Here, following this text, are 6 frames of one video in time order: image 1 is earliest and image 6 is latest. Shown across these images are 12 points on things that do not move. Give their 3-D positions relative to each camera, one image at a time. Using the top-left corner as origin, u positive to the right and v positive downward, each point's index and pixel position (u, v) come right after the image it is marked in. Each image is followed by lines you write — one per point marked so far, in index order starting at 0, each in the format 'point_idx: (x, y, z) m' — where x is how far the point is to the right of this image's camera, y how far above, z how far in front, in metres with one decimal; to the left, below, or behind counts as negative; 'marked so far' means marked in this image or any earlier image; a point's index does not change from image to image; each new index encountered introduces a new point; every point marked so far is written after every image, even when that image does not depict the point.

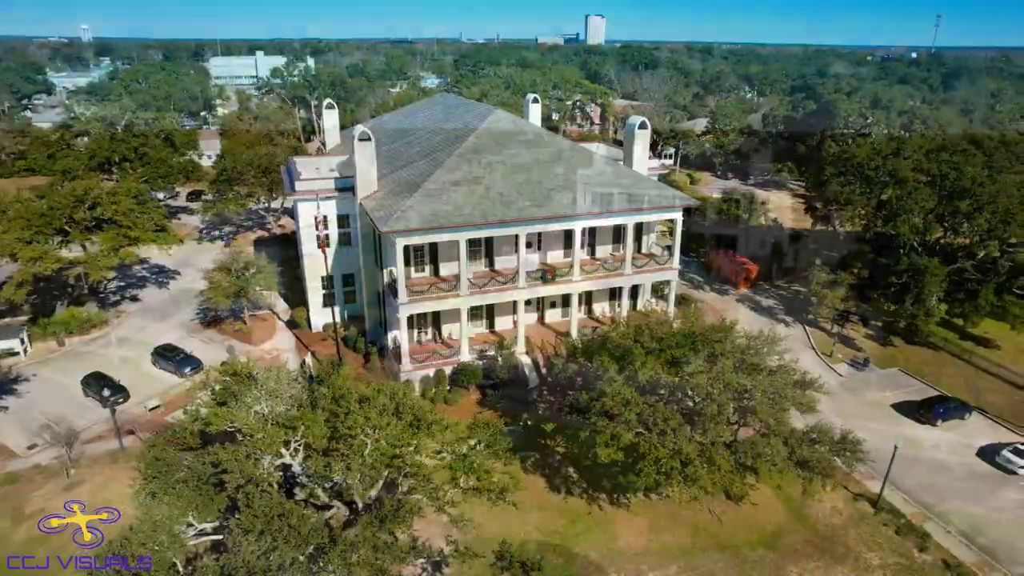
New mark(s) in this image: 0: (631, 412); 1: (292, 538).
0: (+3.5, -3.7, +18.6) m
1: (-4.6, -5.1, +13.4) m
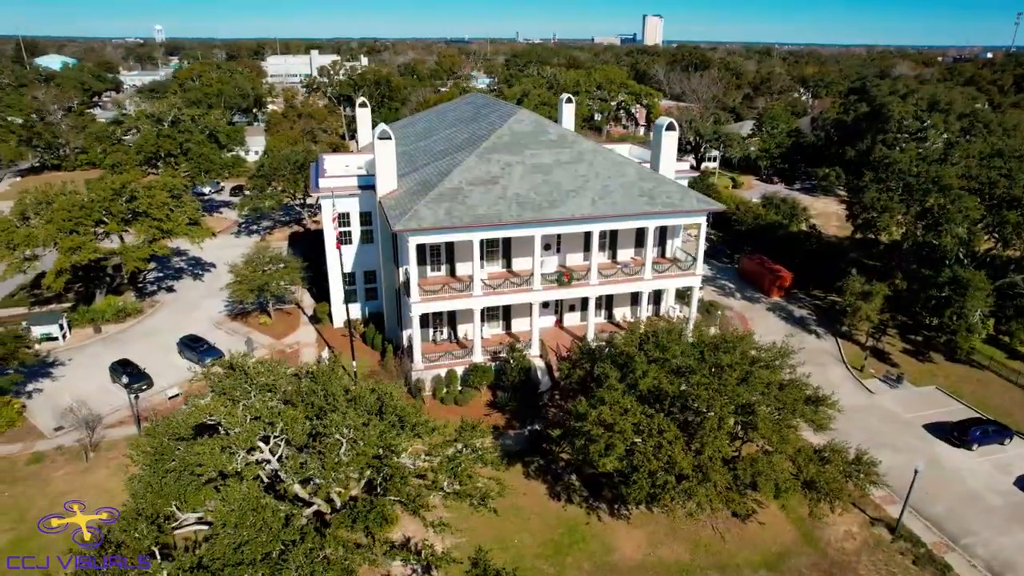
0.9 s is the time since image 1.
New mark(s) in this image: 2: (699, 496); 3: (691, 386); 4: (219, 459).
0: (+3.3, -3.8, +18.1) m
1: (-5.2, -5.1, +13.5) m
2: (+4.9, -5.5, +16.9) m
3: (+5.1, -2.9, +18.7) m
4: (-6.6, -3.7, +14.2) m
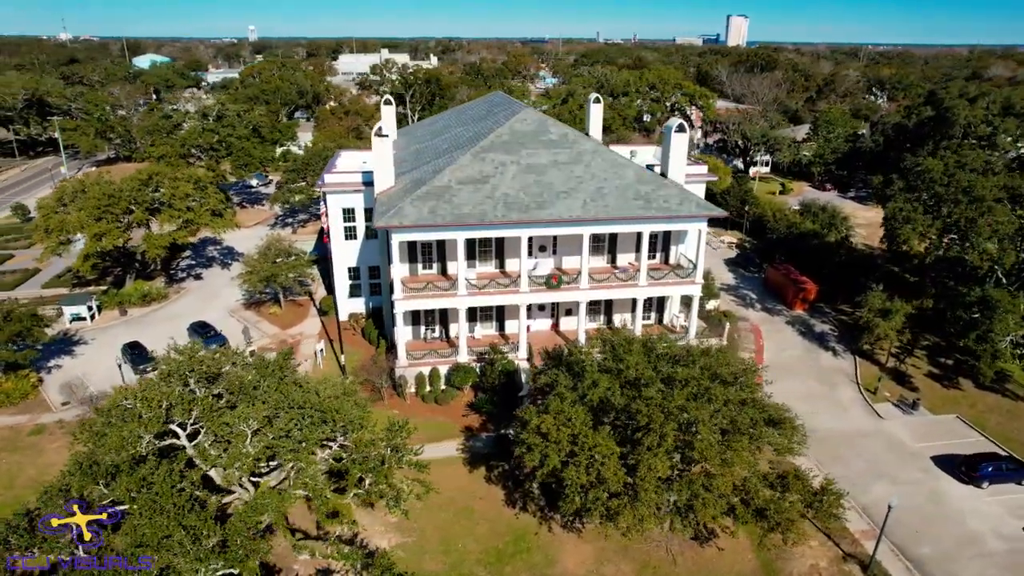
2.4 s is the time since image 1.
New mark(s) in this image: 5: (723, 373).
0: (+1.5, -4.0, +17.4) m
1: (-7.4, -4.8, +13.8) m
2: (+2.9, -5.7, +16.1) m
3: (+3.4, -3.1, +17.8) m
4: (-8.7, -3.5, +14.6) m
5: (+6.3, -2.5, +19.3) m
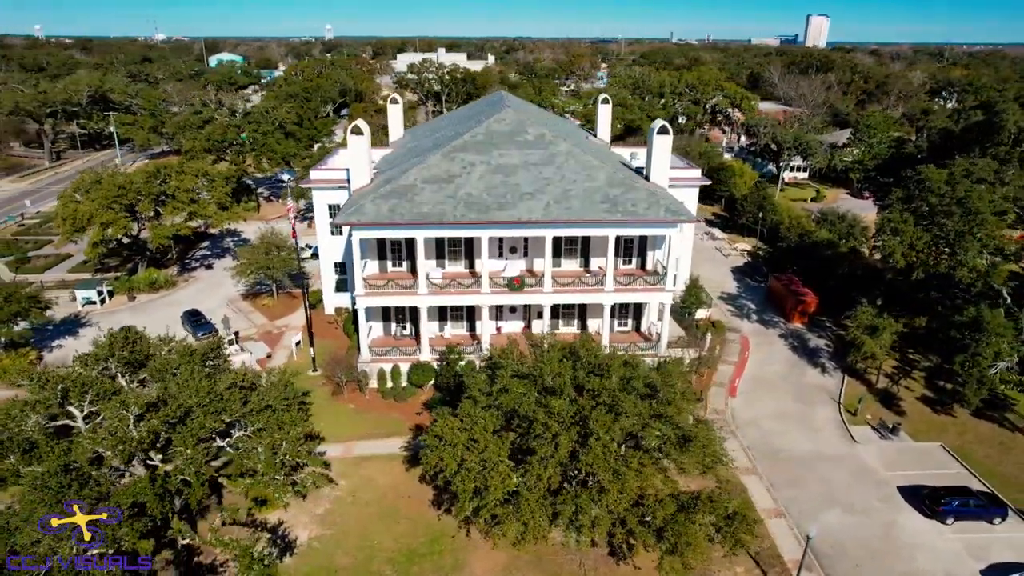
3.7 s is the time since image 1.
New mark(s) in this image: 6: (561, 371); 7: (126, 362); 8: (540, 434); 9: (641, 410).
0: (-1.2, -4.0, +17.2) m
1: (-10.5, -4.6, +14.5) m
2: (0.0, -5.8, +15.8) m
3: (+0.8, -3.2, +17.4) m
4: (-11.6, -3.1, +15.4) m
5: (+3.8, -2.8, +18.6) m
6: (+1.5, -2.4, +18.8) m
7: (-10.6, -2.0, +17.8) m
8: (+0.8, -3.8, +17.0) m
9: (+3.5, -3.3, +17.5) m
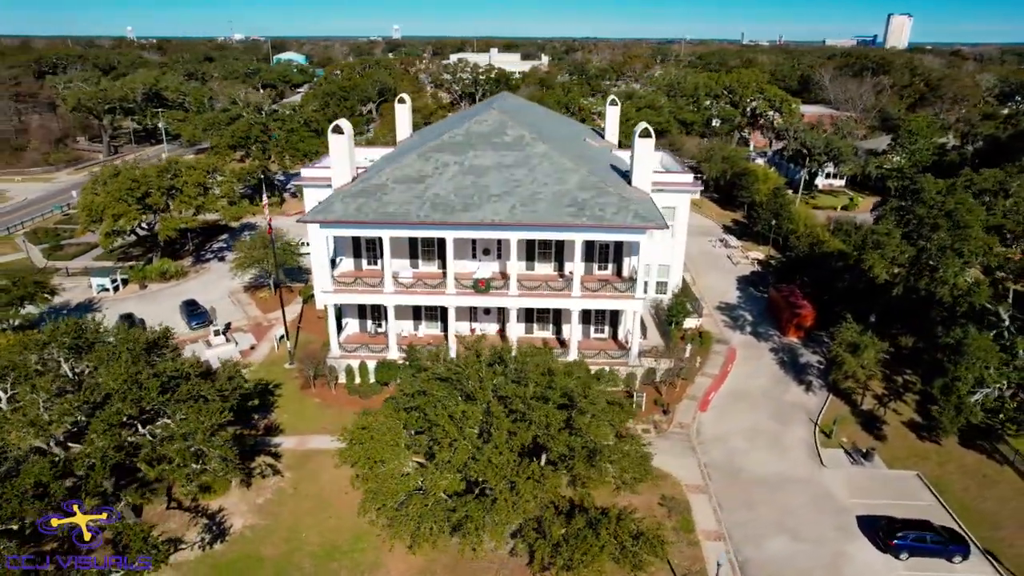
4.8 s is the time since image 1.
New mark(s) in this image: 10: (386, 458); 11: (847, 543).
0: (-3.7, -4.1, +17.2) m
1: (-13.2, -4.2, +15.3) m
2: (-2.7, -5.8, +15.7) m
3: (-1.6, -3.3, +17.2) m
4: (-14.2, -2.8, +16.4) m
5: (+1.5, -3.0, +18.1) m
6: (-0.8, -2.5, +18.5) m
7: (-12.9, -1.7, +18.6) m
8: (-1.7, -3.9, +16.8) m
9: (+1.1, -3.4, +17.0) m
10: (-3.3, -4.4, +16.9) m
11: (+10.4, -7.9, +20.0) m
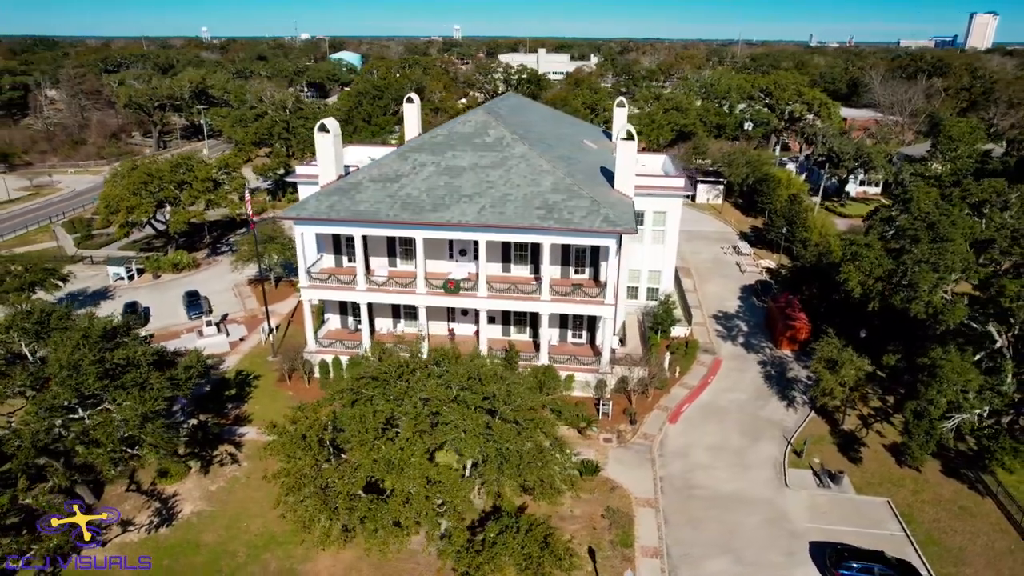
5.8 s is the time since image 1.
0: (-5.8, -4.0, +17.4) m
1: (-15.4, -3.9, +16.3) m
2: (-5.0, -5.8, +15.8) m
3: (-3.8, -3.3, +17.3) m
4: (-16.3, -2.4, +17.4) m
5: (-0.5, -3.1, +17.9) m
6: (-2.8, -2.5, +18.5) m
7: (-14.8, -1.3, +19.6) m
8: (-3.9, -3.9, +16.8) m
9: (-1.1, -3.5, +16.8) m
10: (-5.5, -4.3, +17.1) m
11: (+8.3, -8.3, +19.0) m
